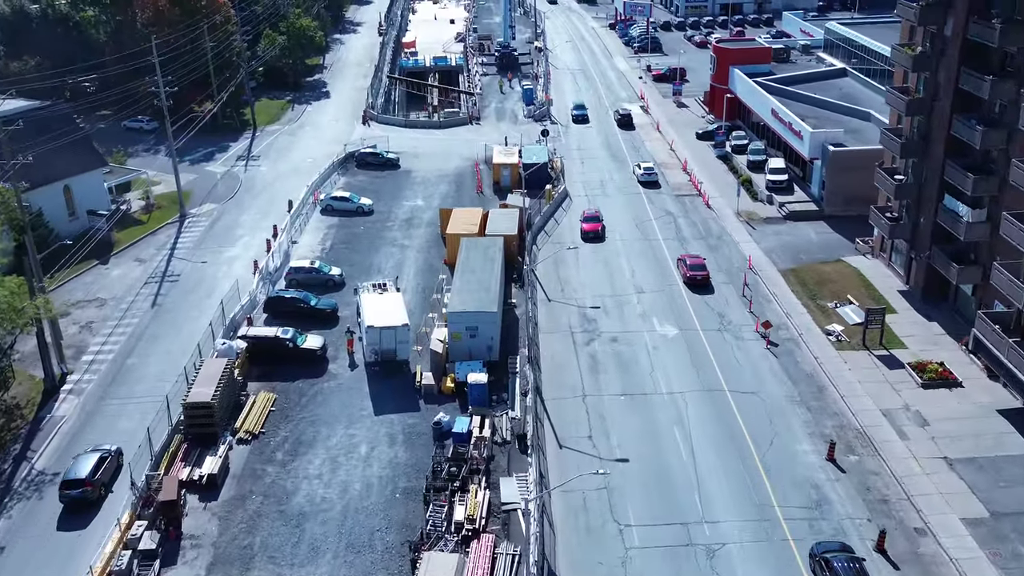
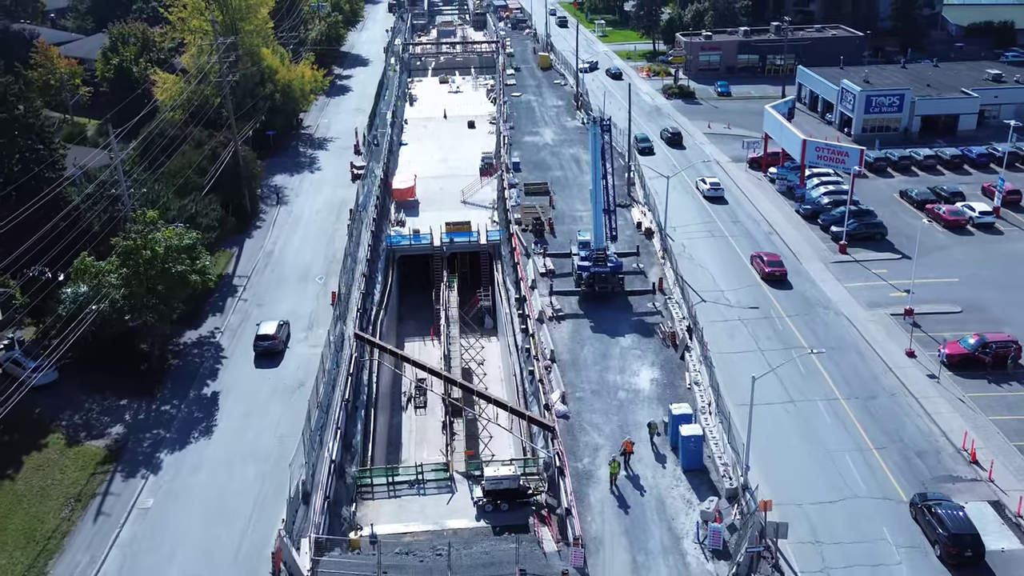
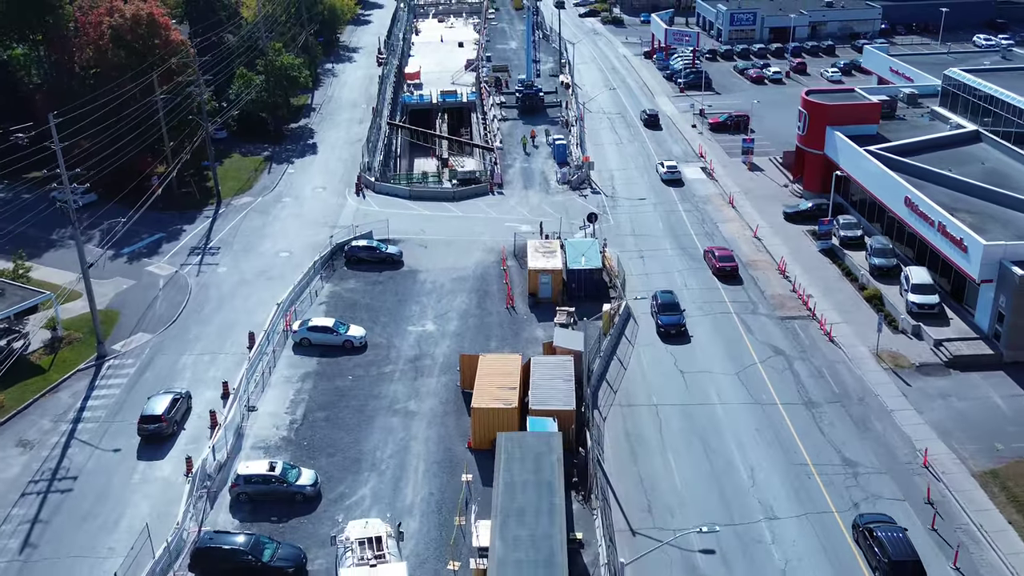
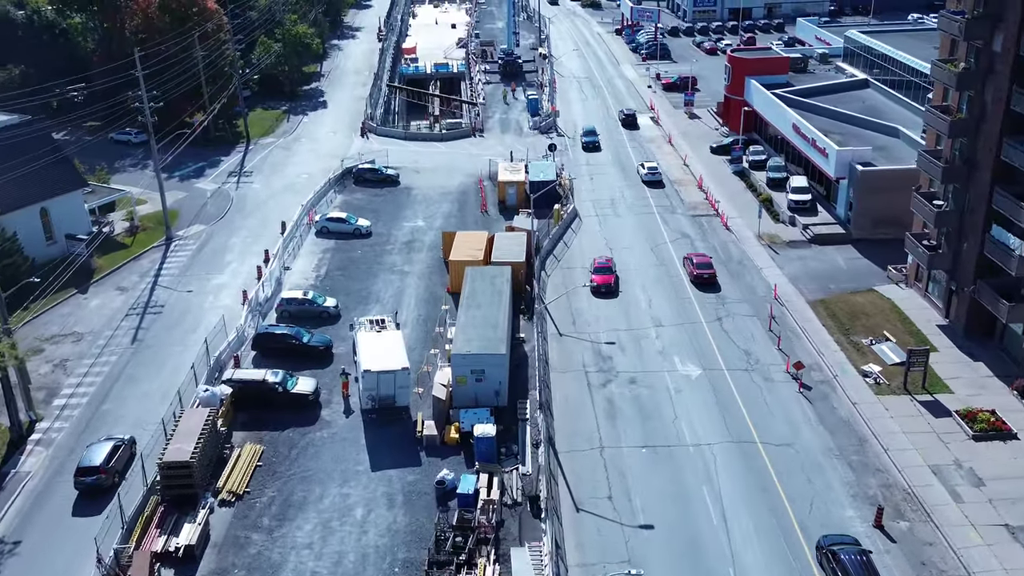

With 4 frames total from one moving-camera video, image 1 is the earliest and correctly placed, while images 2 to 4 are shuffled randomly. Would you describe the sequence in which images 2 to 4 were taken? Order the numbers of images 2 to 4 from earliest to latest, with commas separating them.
4, 3, 2
